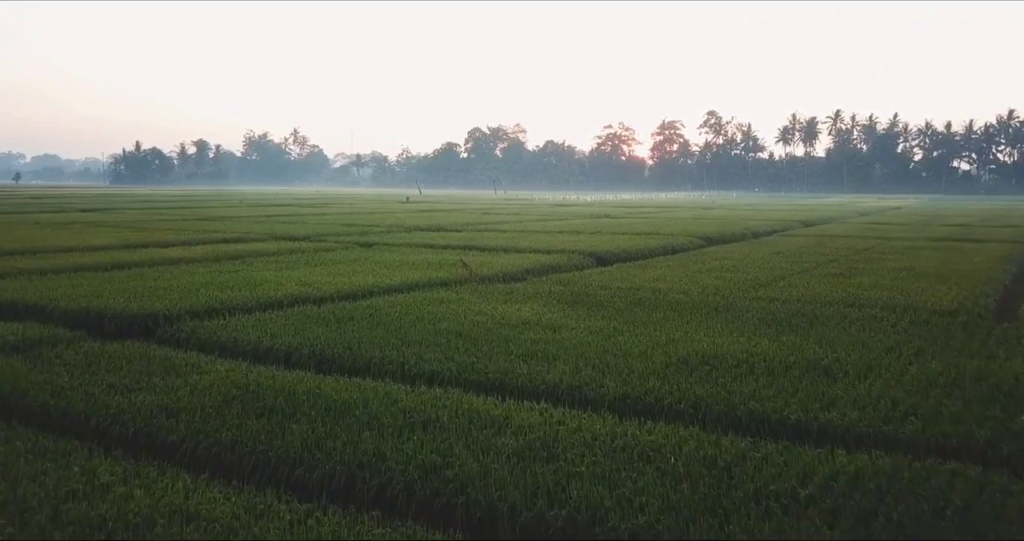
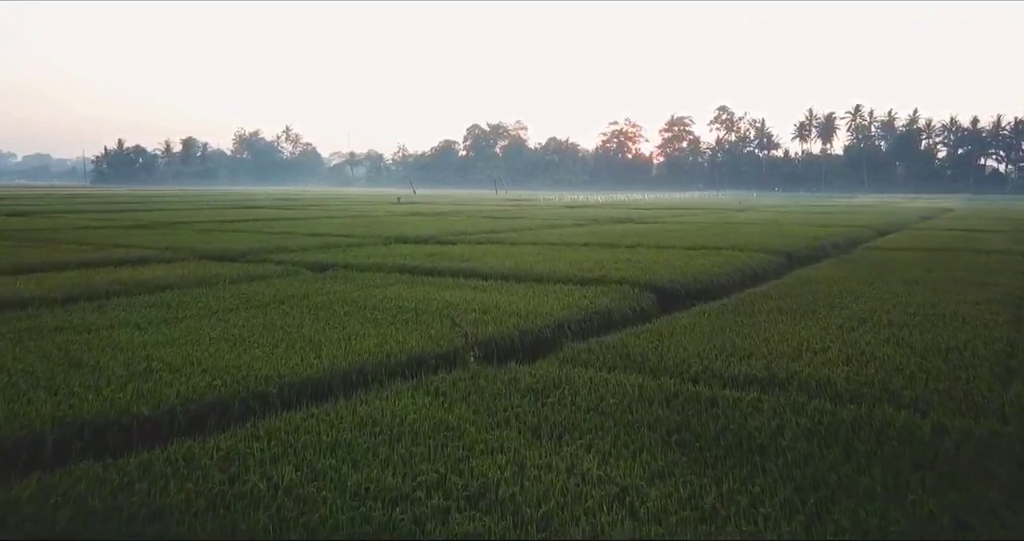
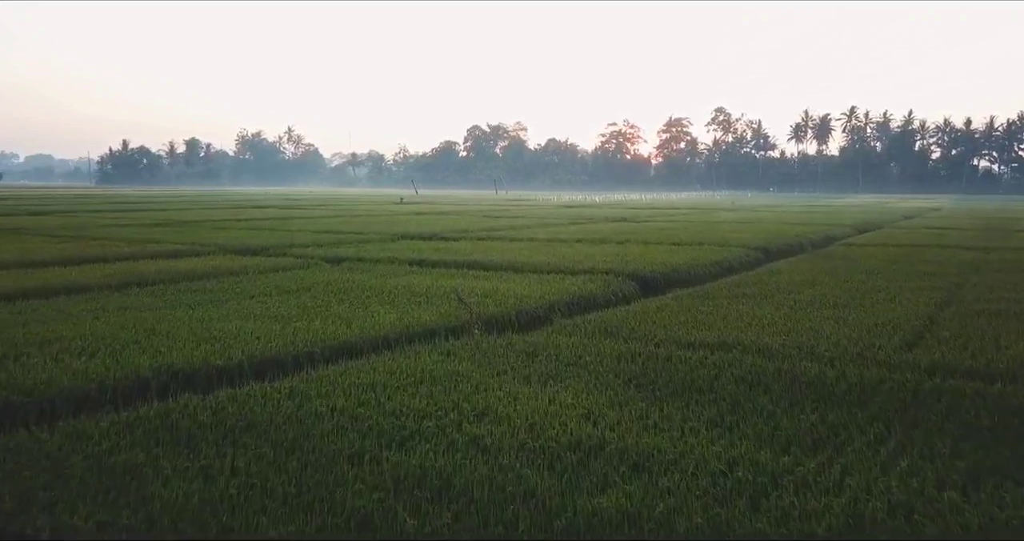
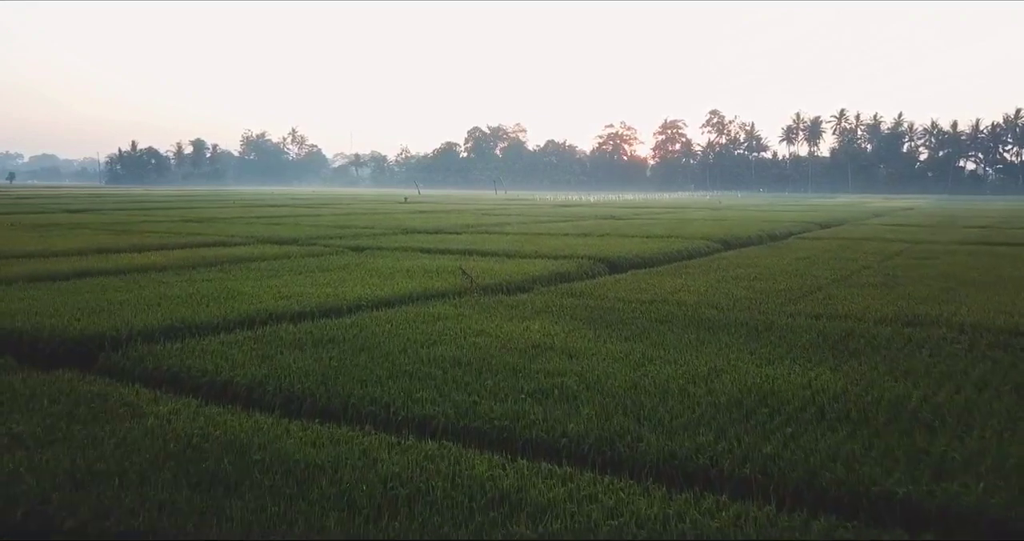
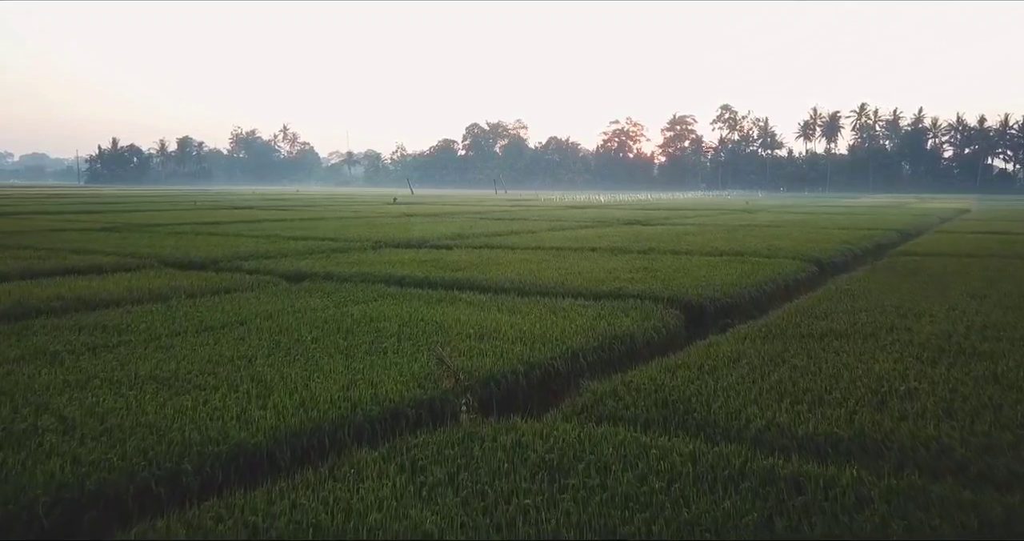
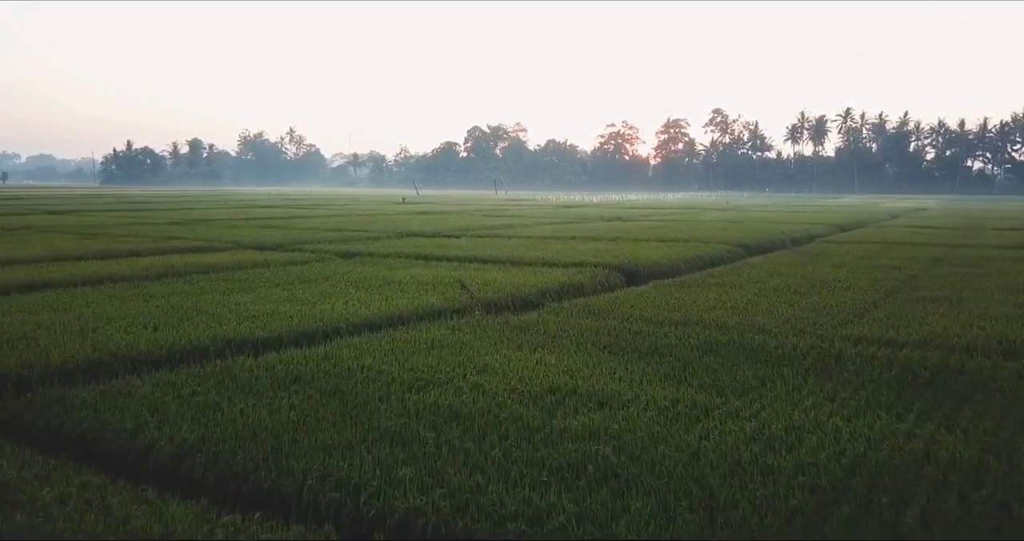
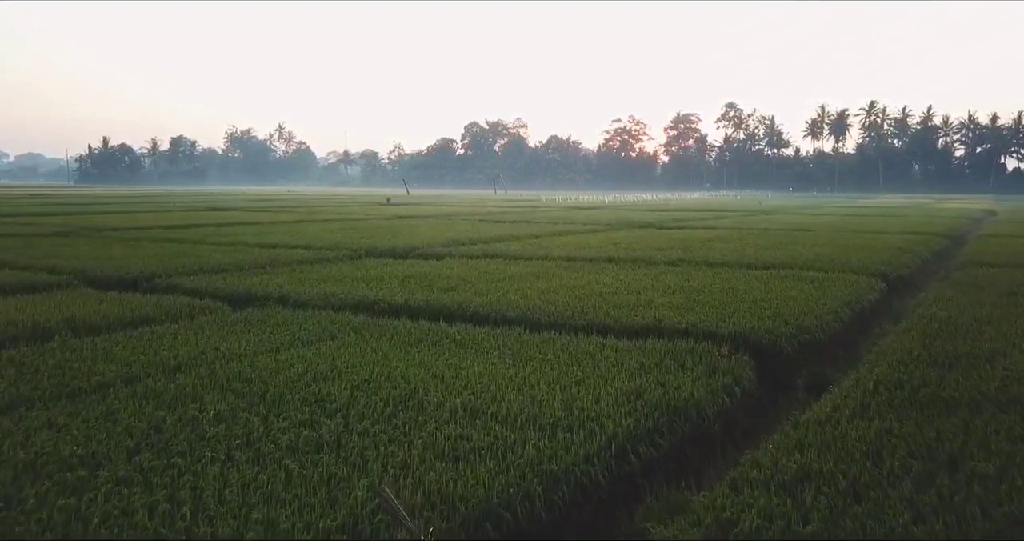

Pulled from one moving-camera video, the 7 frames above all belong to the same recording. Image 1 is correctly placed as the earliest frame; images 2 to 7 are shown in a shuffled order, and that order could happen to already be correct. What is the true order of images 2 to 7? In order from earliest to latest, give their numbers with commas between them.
4, 6, 3, 2, 5, 7
